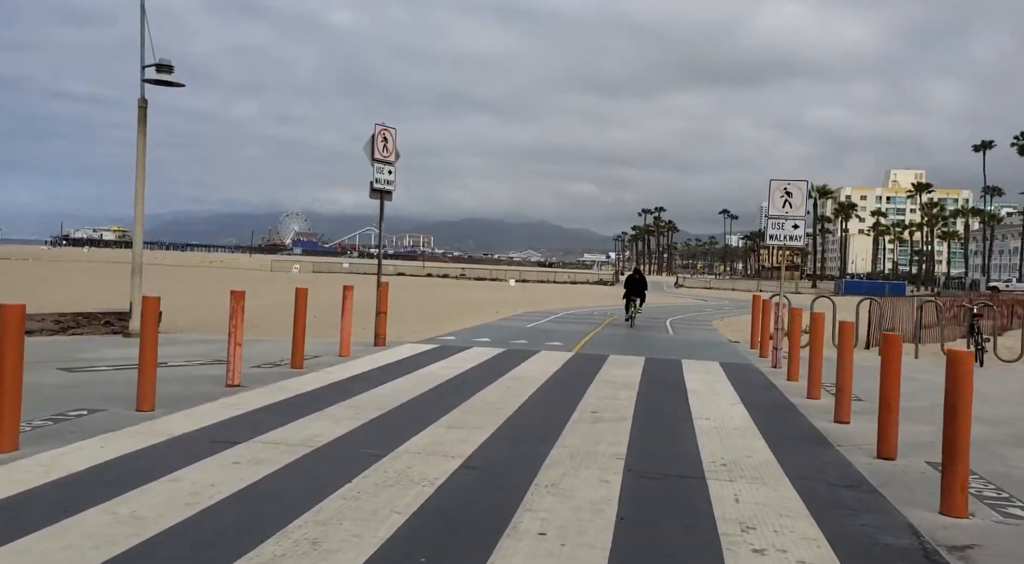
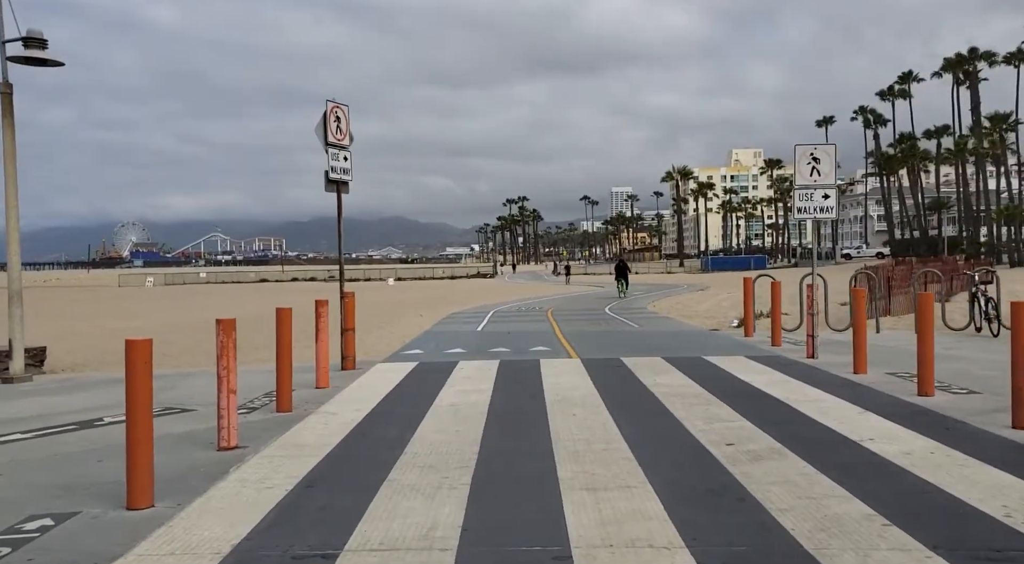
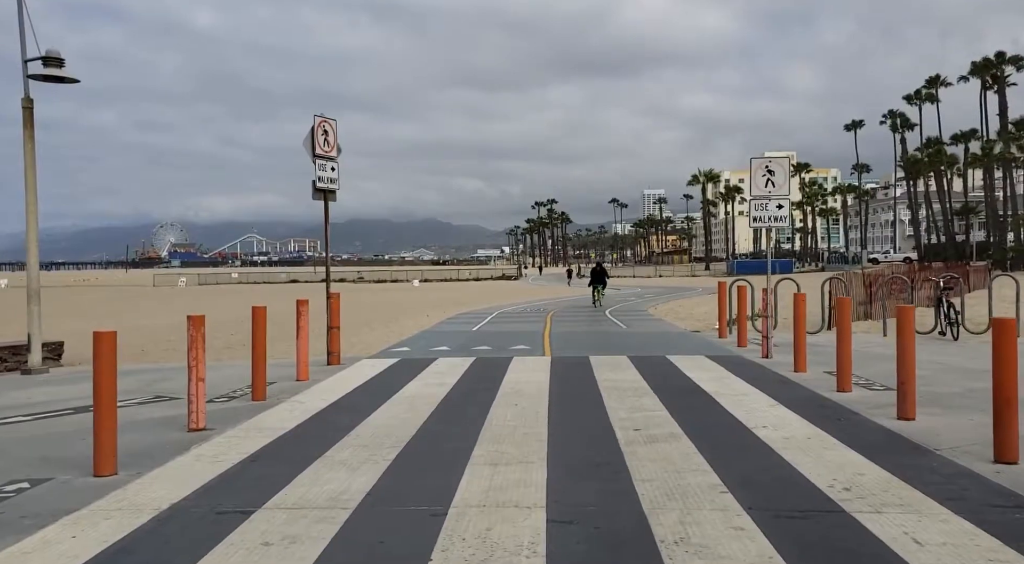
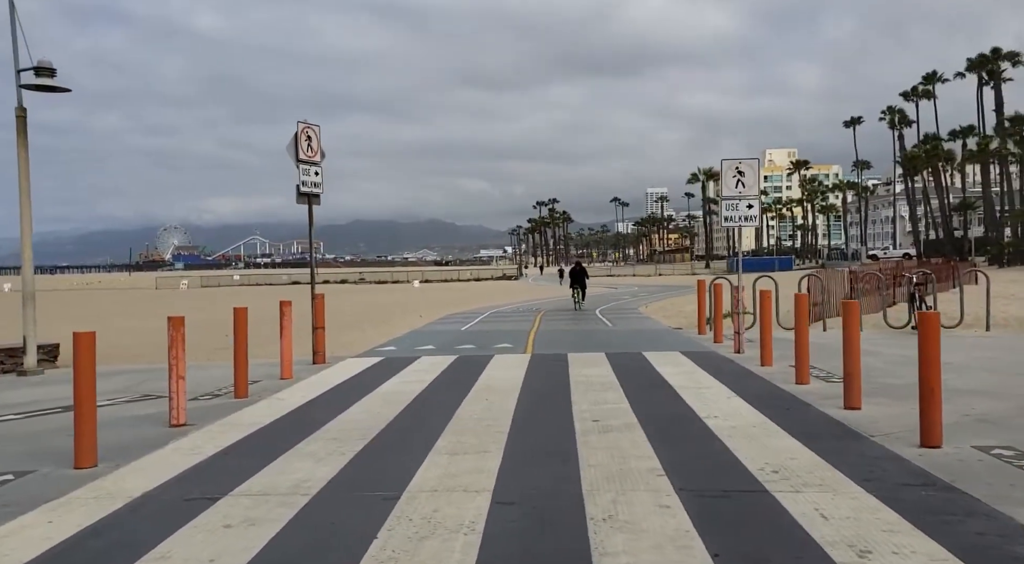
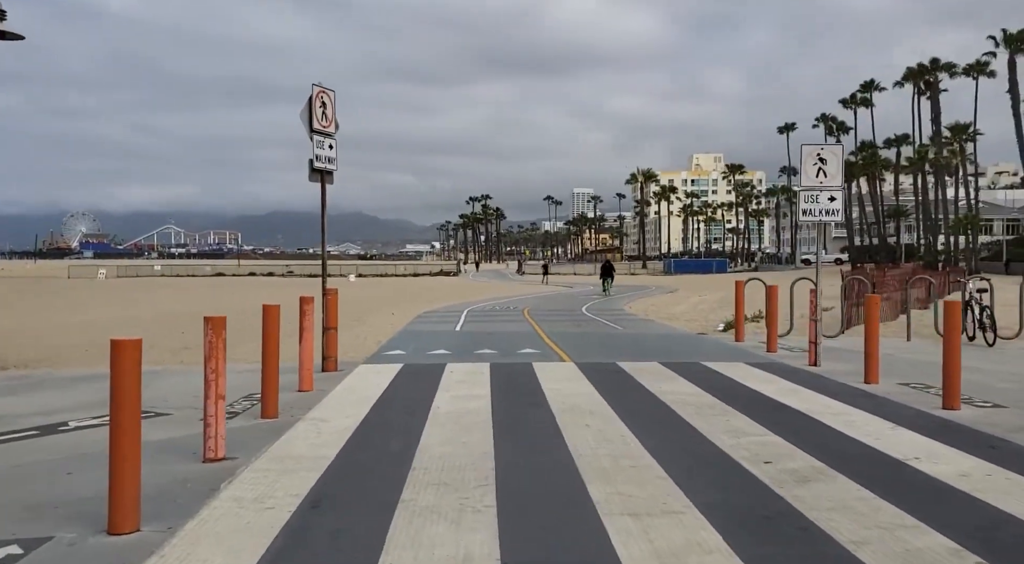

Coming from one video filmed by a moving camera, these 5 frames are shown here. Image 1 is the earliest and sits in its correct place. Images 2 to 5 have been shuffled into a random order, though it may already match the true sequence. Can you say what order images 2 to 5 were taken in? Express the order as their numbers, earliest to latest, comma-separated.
4, 3, 2, 5
